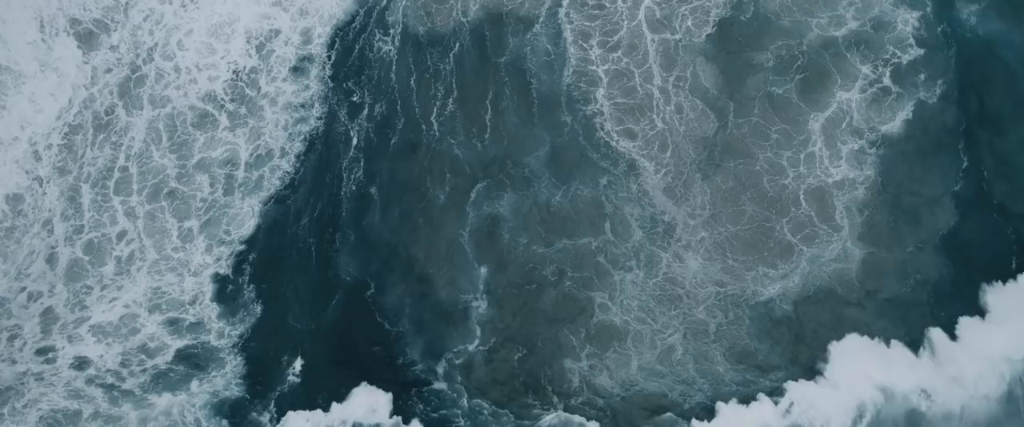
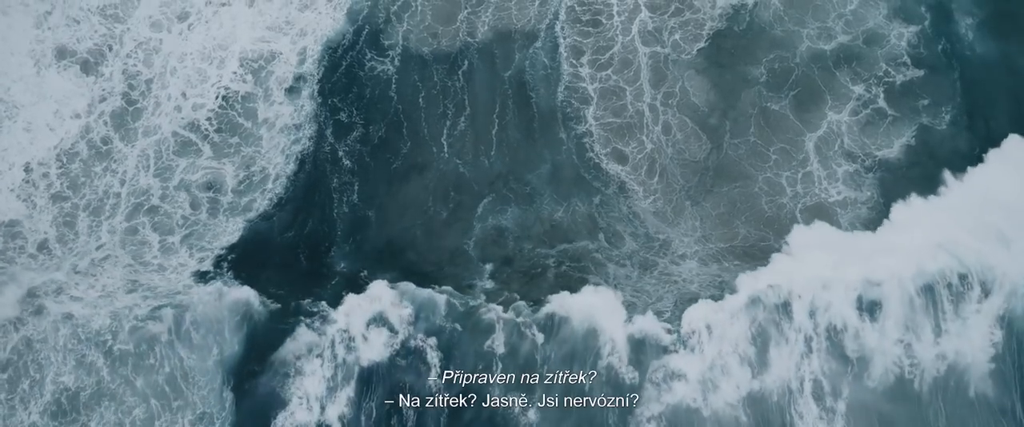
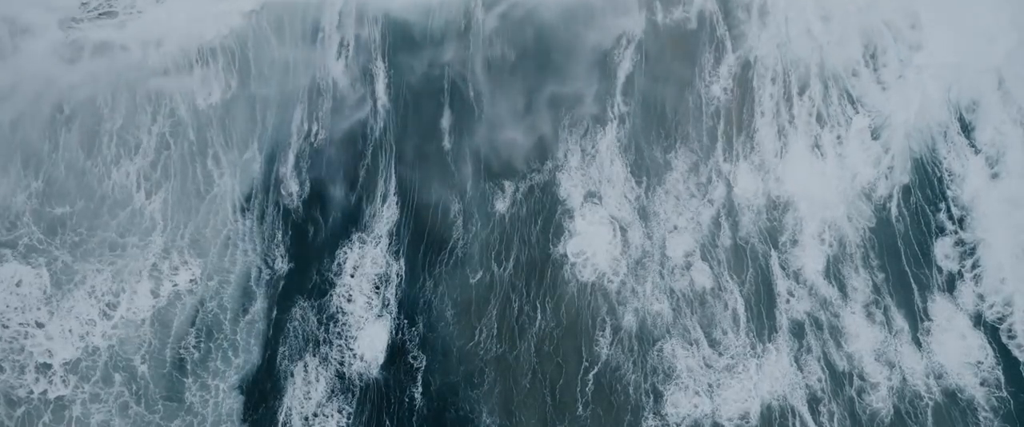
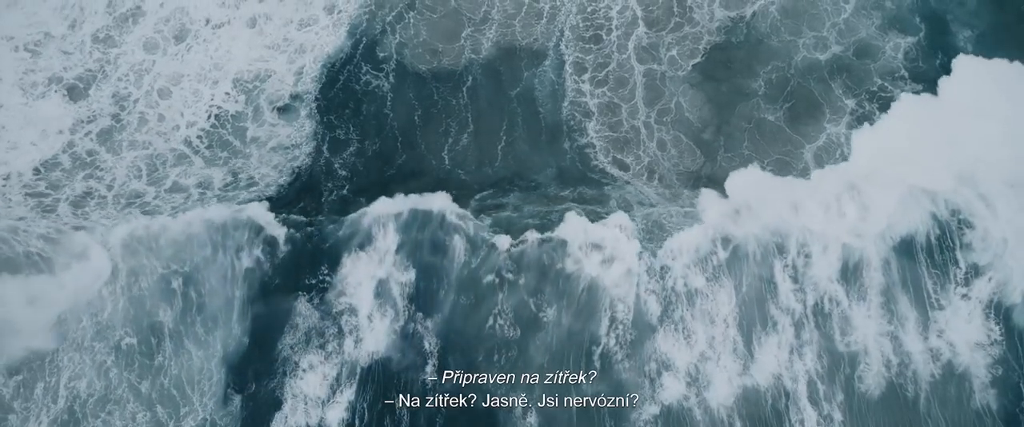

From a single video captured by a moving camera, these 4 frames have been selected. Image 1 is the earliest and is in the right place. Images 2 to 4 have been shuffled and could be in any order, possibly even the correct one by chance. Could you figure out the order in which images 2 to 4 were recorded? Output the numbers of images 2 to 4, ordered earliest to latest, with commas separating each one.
2, 4, 3
